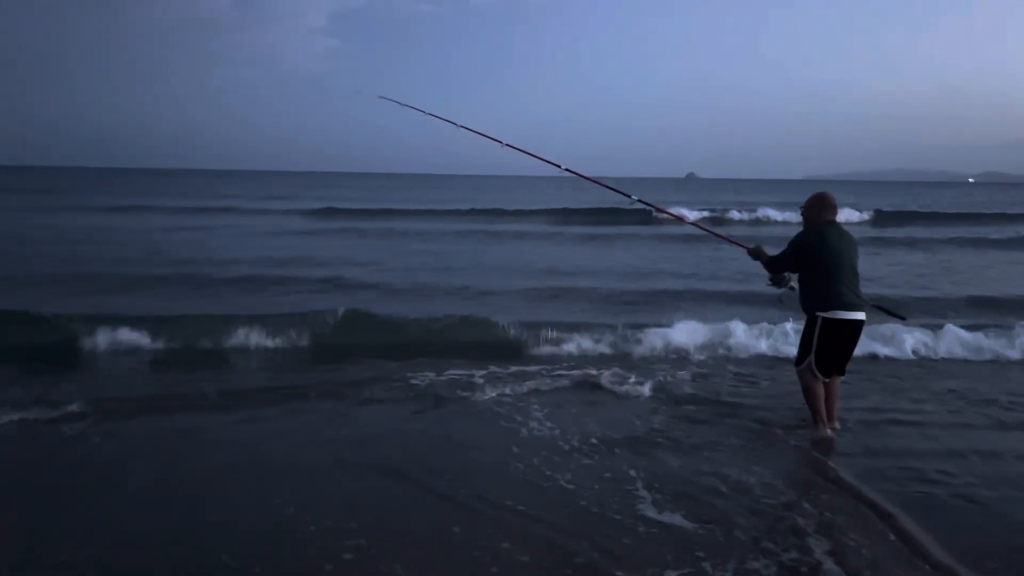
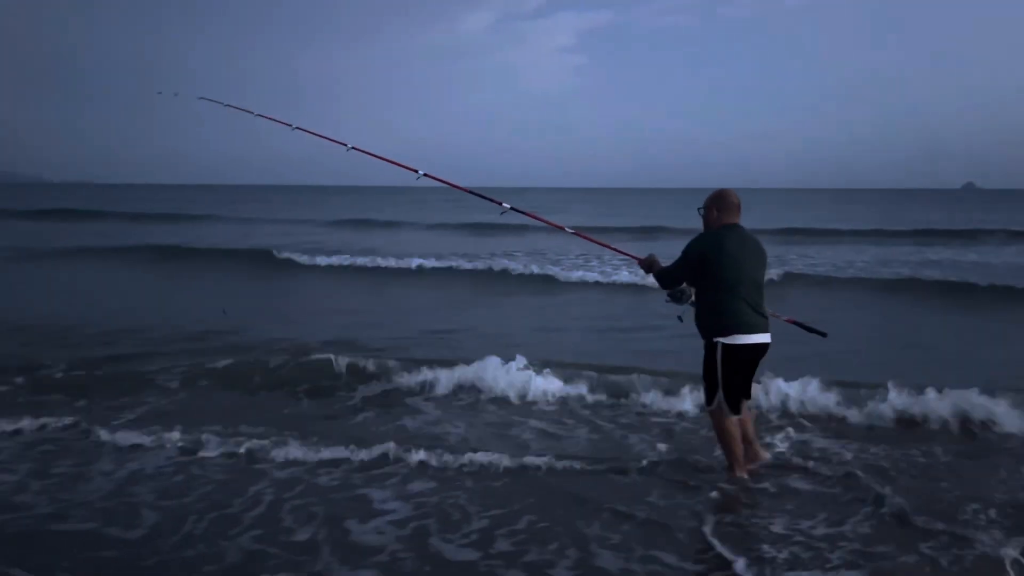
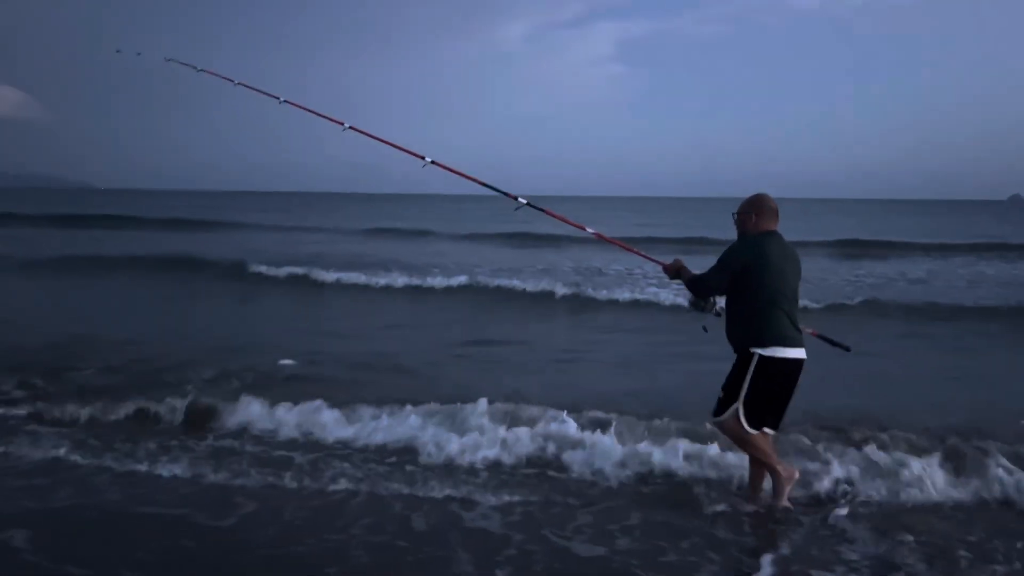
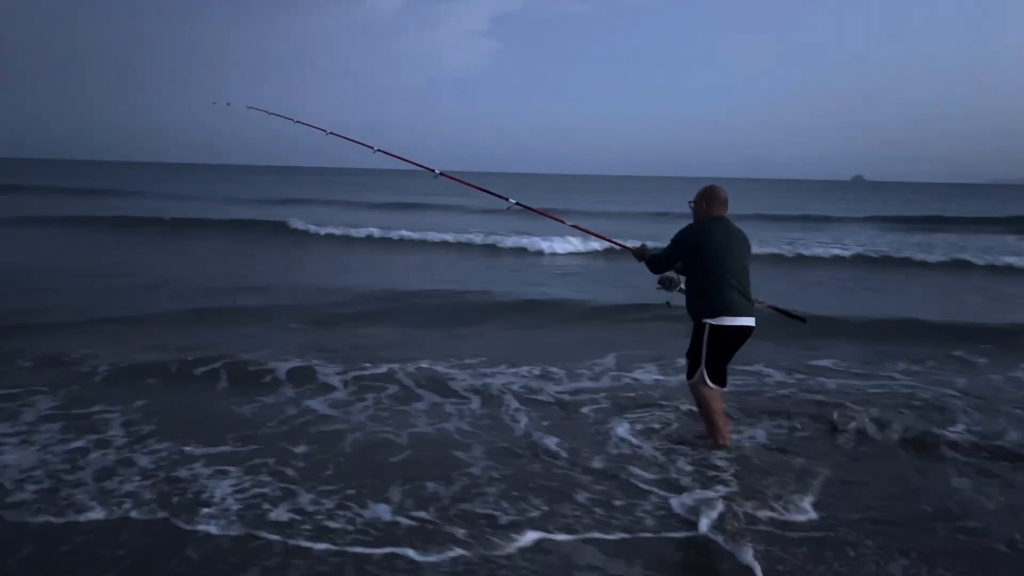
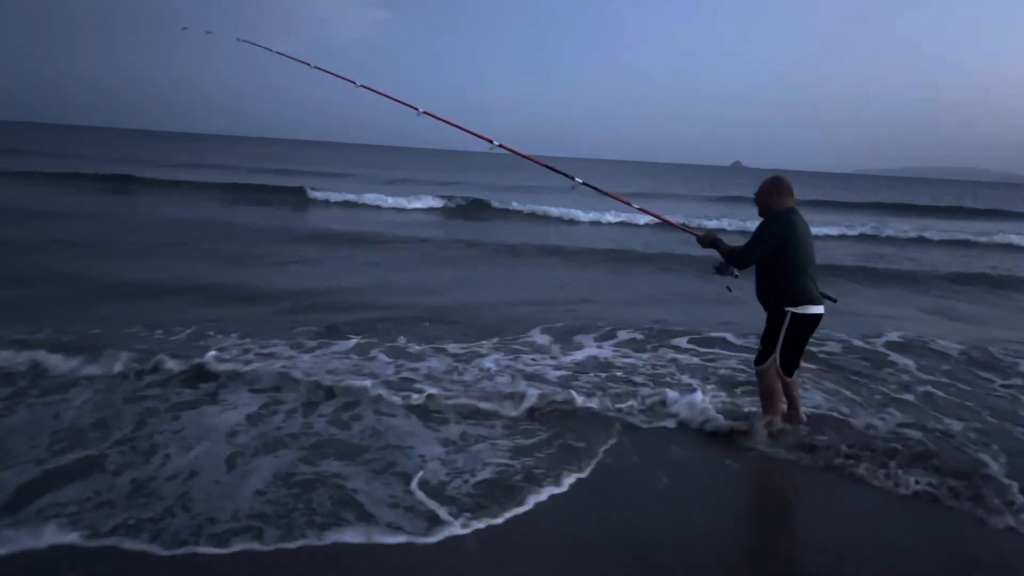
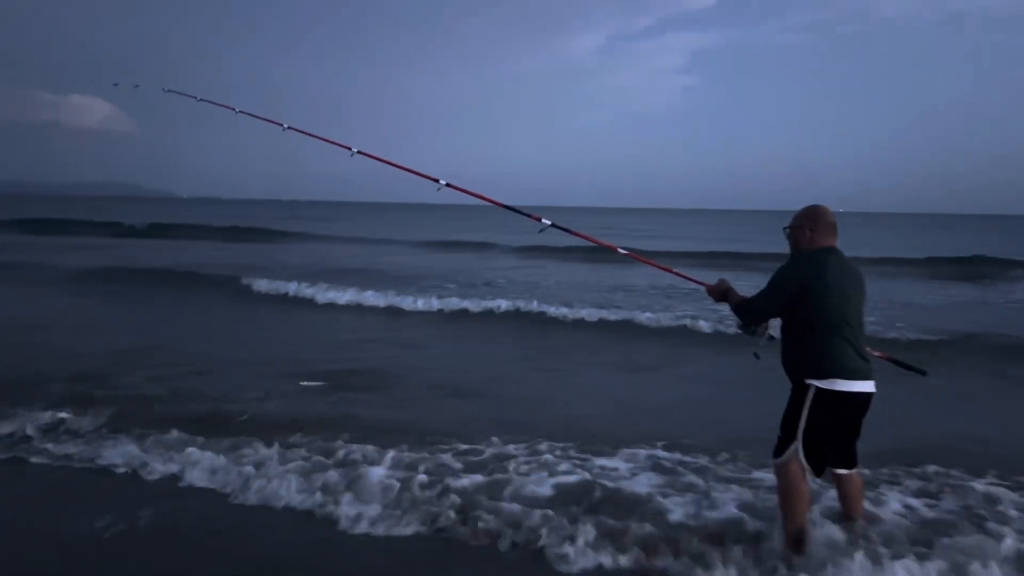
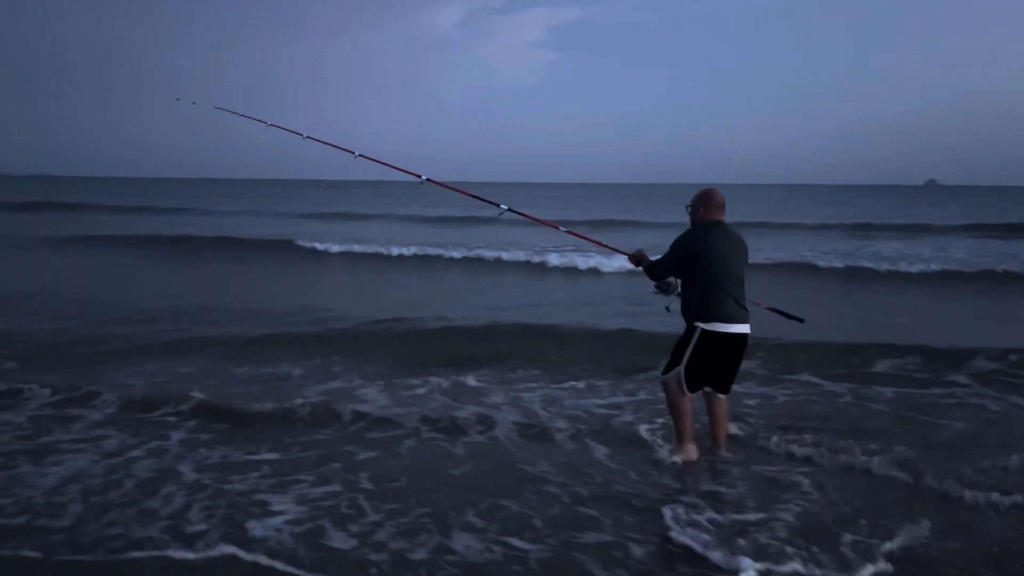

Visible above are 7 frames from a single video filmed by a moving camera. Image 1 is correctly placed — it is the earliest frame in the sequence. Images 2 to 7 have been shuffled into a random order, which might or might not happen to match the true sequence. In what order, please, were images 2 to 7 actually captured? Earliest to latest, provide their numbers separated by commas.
5, 4, 7, 2, 3, 6
